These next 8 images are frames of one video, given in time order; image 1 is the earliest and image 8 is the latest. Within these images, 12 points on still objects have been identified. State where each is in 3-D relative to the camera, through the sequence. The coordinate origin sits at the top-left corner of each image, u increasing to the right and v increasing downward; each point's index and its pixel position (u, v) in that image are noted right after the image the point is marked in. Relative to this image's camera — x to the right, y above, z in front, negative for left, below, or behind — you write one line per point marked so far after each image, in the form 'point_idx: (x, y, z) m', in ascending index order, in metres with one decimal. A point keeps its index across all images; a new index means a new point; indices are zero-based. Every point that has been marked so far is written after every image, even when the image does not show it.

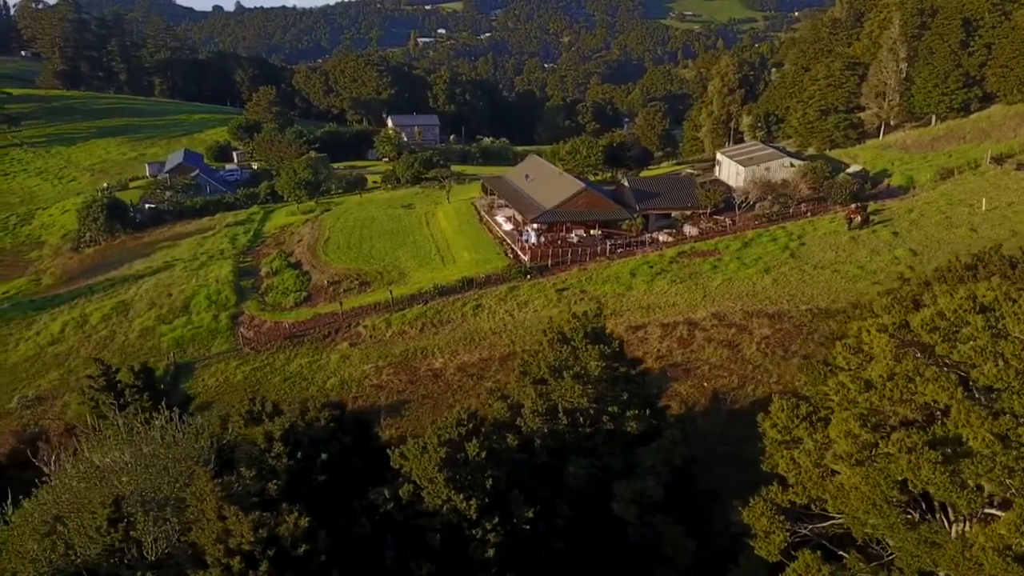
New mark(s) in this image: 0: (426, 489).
0: (-1.4, -3.3, +12.7) m
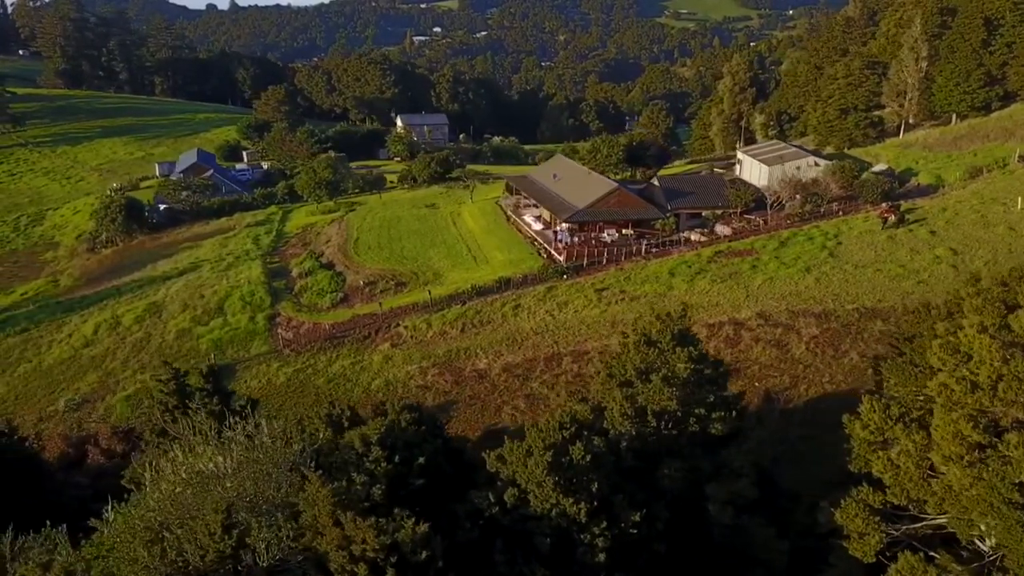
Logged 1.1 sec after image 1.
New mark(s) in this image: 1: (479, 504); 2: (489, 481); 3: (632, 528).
0: (+0.4, -3.4, +12.7) m
1: (-0.5, -3.7, +12.9) m
2: (-0.3, -3.6, +13.9) m
3: (+2.0, -4.0, +12.8) m
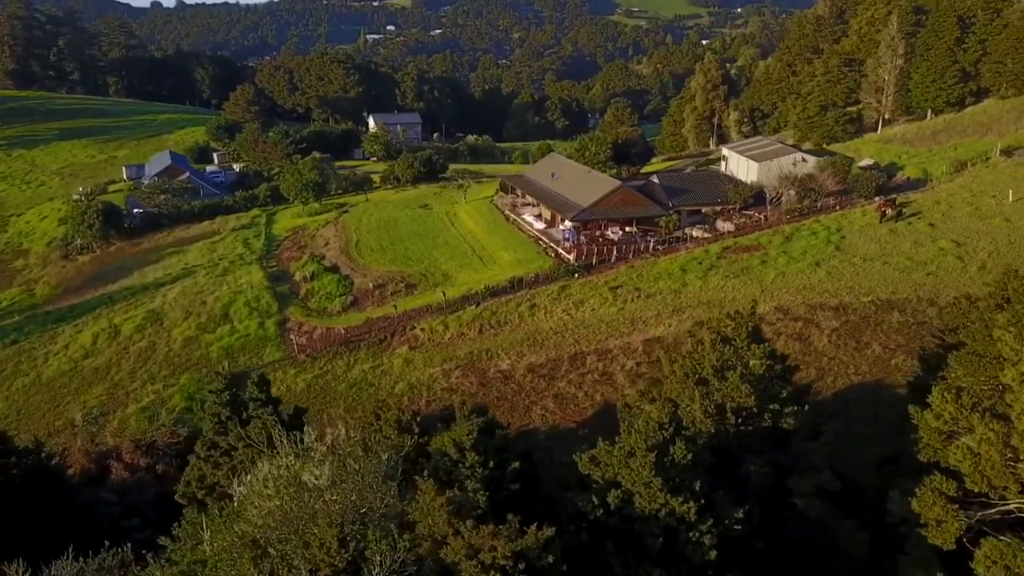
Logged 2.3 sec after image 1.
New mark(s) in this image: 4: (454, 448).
0: (+2.1, -3.4, +12.7) m
1: (+1.2, -3.7, +12.9) m
2: (+1.4, -3.6, +13.9) m
3: (+3.8, -4.0, +12.9) m
4: (-1.0, -2.9, +13.7) m
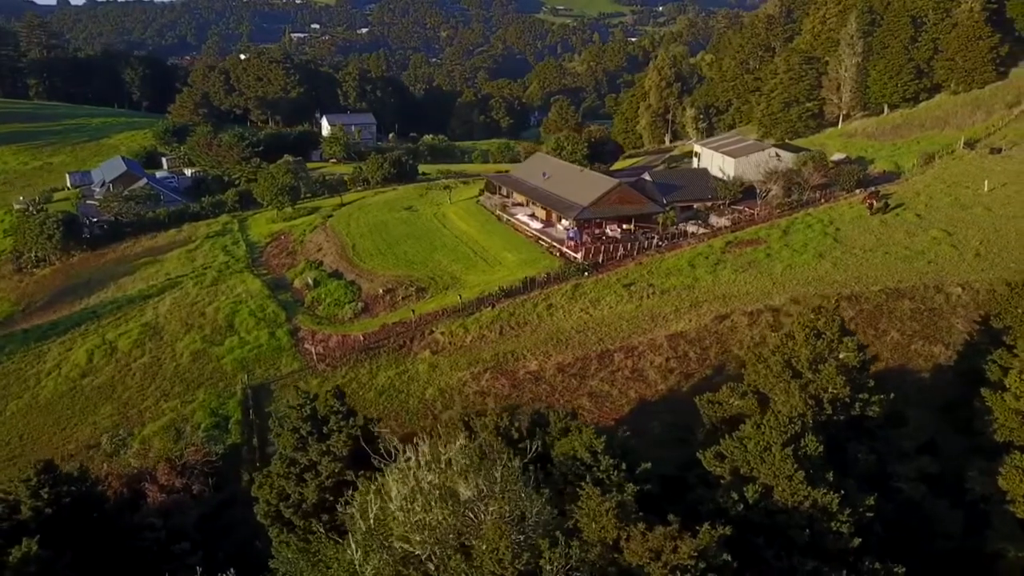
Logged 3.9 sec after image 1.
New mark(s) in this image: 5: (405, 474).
0: (+4.6, -3.4, +13.0) m
1: (+3.7, -3.7, +13.1) m
2: (+3.7, -3.6, +14.1) m
3: (+6.2, -3.9, +13.4) m
4: (+1.4, -3.0, +13.7) m
5: (-1.8, -3.2, +13.0) m
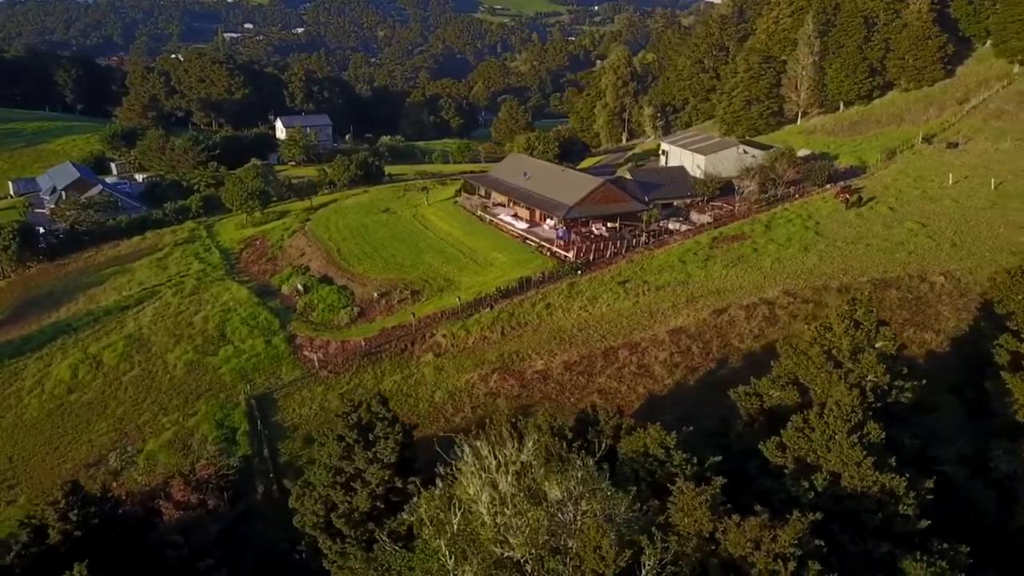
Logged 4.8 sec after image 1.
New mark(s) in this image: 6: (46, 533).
0: (+5.9, -3.3, +13.5) m
1: (+5.0, -3.6, +13.5) m
2: (+5.0, -3.5, +14.6) m
3: (+7.6, -3.8, +14.0) m
4: (+2.7, -2.9, +14.0) m
5: (-0.4, -3.2, +13.0) m
6: (-10.5, -5.5, +17.1) m
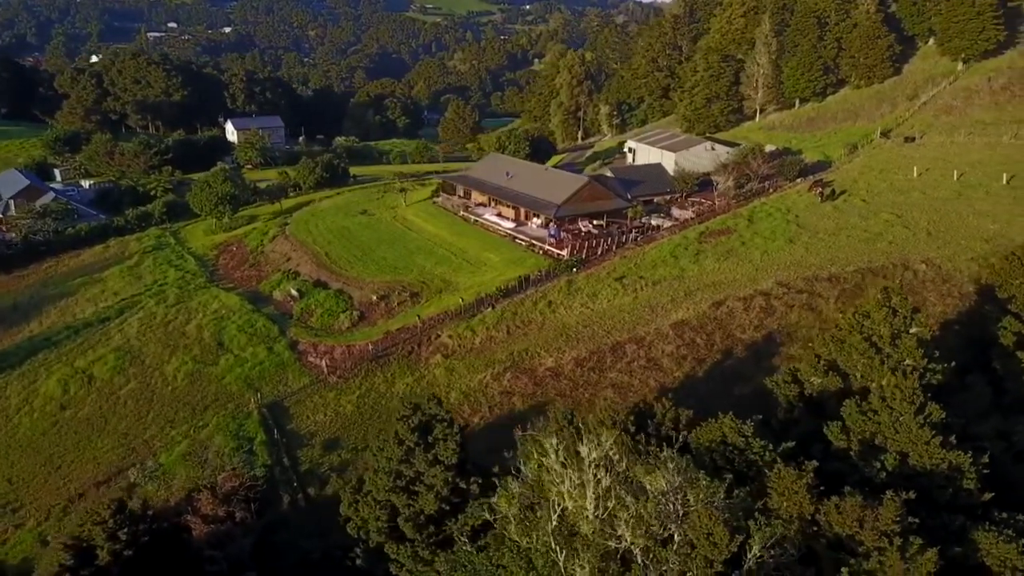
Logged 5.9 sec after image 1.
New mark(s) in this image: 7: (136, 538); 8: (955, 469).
0: (+7.5, -3.1, +14.2) m
1: (+6.6, -3.4, +14.2) m
2: (+6.6, -3.3, +15.2) m
3: (+9.1, -3.5, +14.9) m
4: (+4.2, -2.8, +14.4) m
5: (+1.3, -3.2, +13.2) m
6: (-9.0, -5.7, +16.5) m
7: (-8.4, -5.6, +17.1) m
8: (+8.2, -3.4, +14.2) m
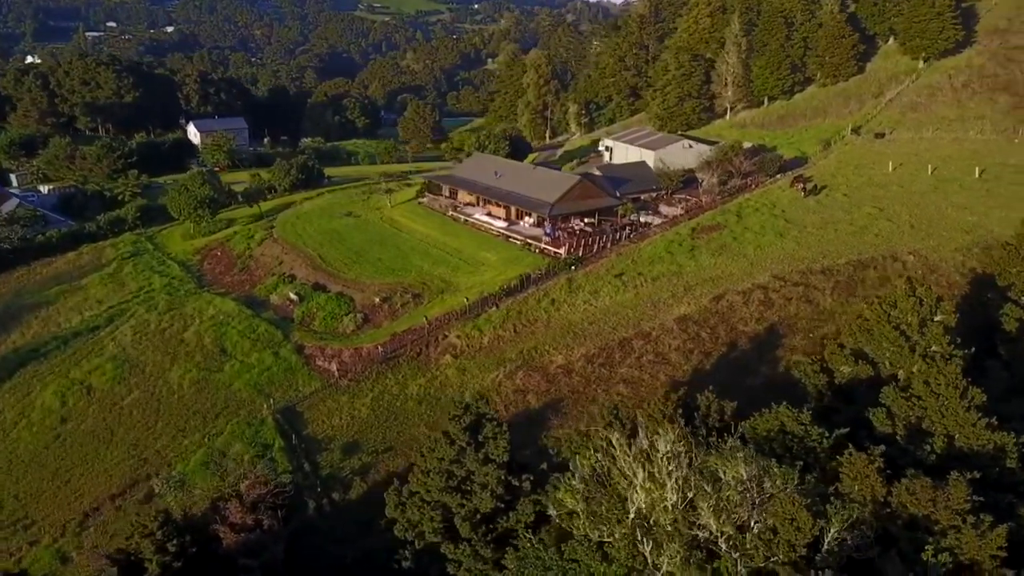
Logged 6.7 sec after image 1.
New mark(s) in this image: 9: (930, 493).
0: (+8.8, -2.9, +14.9) m
1: (+7.9, -3.3, +14.8) m
2: (+7.8, -3.1, +15.8) m
3: (+10.4, -3.3, +15.6) m
4: (+5.5, -2.7, +14.9) m
5: (+2.6, -3.1, +13.5) m
6: (-7.8, -5.9, +16.1) m
7: (-7.2, -5.7, +16.7) m
8: (+9.5, -3.2, +14.9) m
9: (+6.9, -3.4, +12.6) m
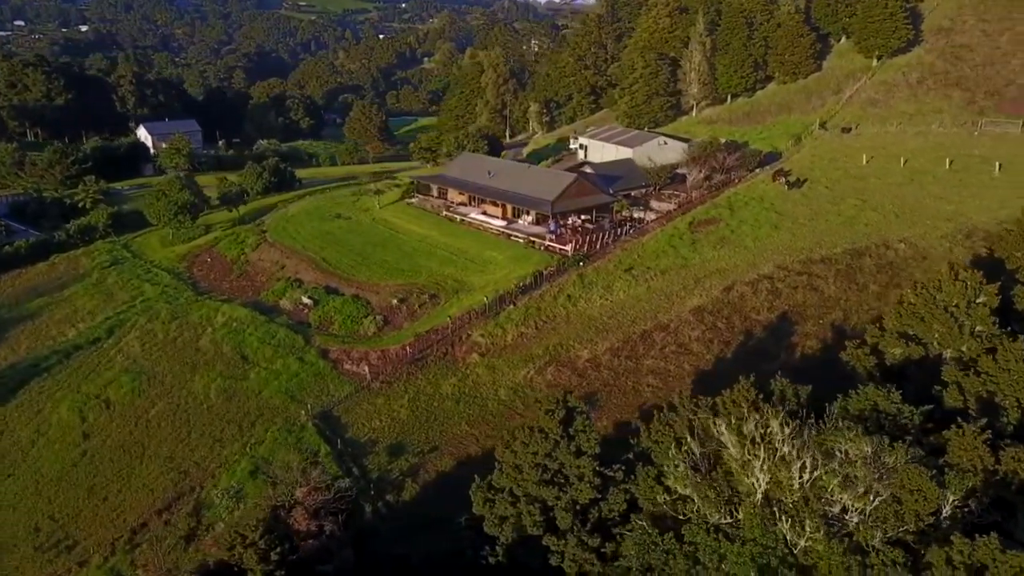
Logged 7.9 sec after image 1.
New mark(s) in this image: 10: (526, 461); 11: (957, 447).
0: (+11.0, -2.5, +16.1) m
1: (+10.2, -2.9, +16.0) m
2: (+9.9, -2.8, +17.0) m
3: (+12.5, -2.9, +17.0) m
4: (+7.7, -2.4, +15.8) m
5: (+5.0, -3.0, +14.1) m
6: (-5.5, -6.0, +15.9) m
7: (-5.0, -5.9, +16.5) m
8: (+11.7, -2.8, +16.2) m
9: (+9.3, -3.1, +13.7) m
10: (+0.3, -3.9, +17.4) m
11: (+8.2, -3.0, +14.0) m
